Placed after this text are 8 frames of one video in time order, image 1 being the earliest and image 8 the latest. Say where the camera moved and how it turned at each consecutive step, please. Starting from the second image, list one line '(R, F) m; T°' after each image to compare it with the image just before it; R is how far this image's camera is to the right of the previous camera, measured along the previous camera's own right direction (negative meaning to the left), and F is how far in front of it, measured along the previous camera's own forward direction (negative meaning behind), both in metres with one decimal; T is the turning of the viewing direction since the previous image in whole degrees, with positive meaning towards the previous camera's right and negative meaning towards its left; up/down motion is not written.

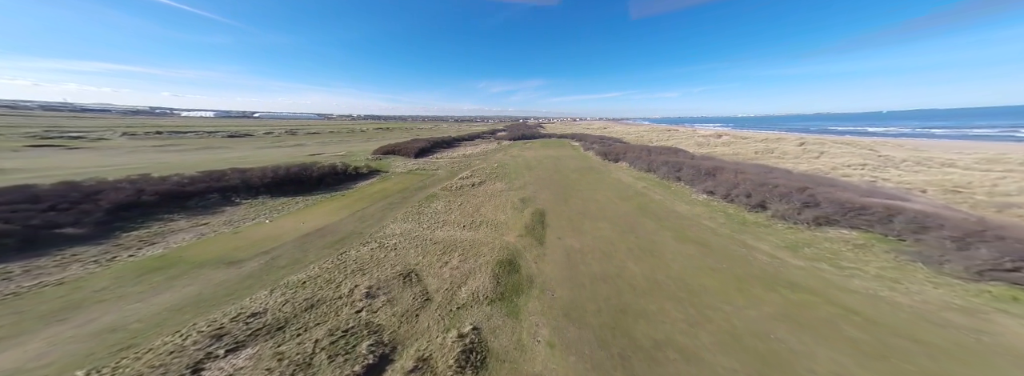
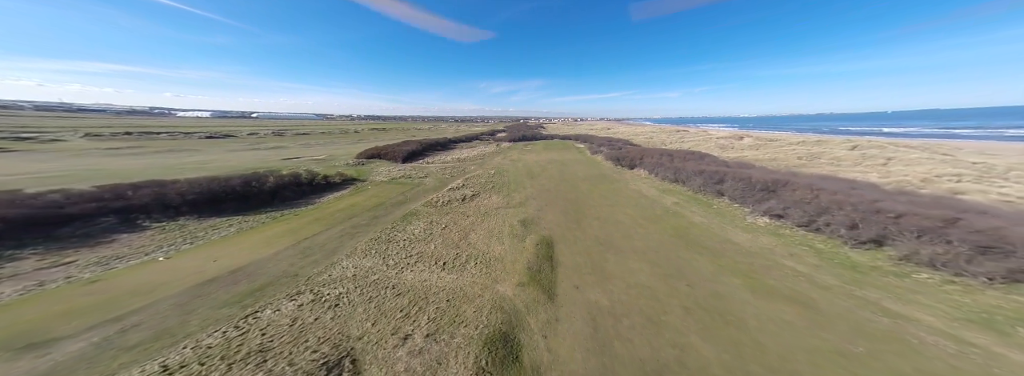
(+0.2, +4.2) m; 0°
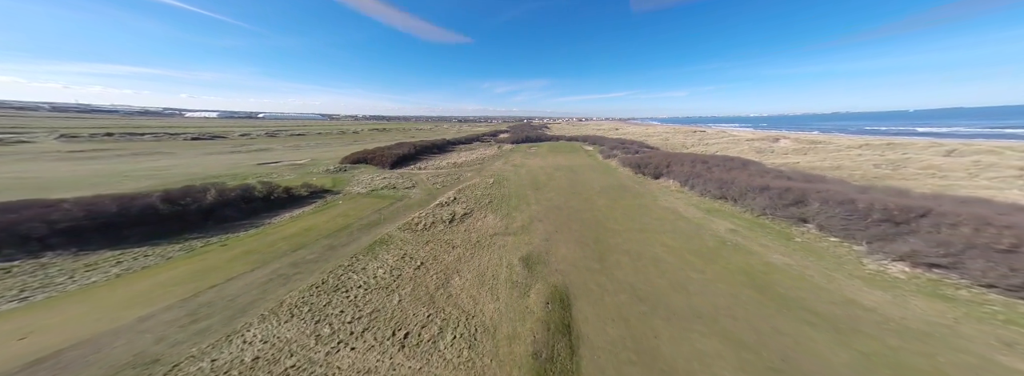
(+0.3, +4.1) m; -1°
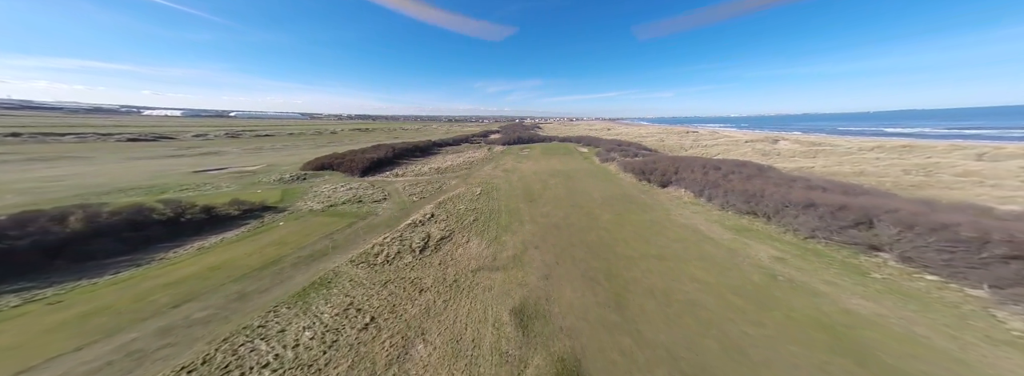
(+0.1, +3.1) m; +2°
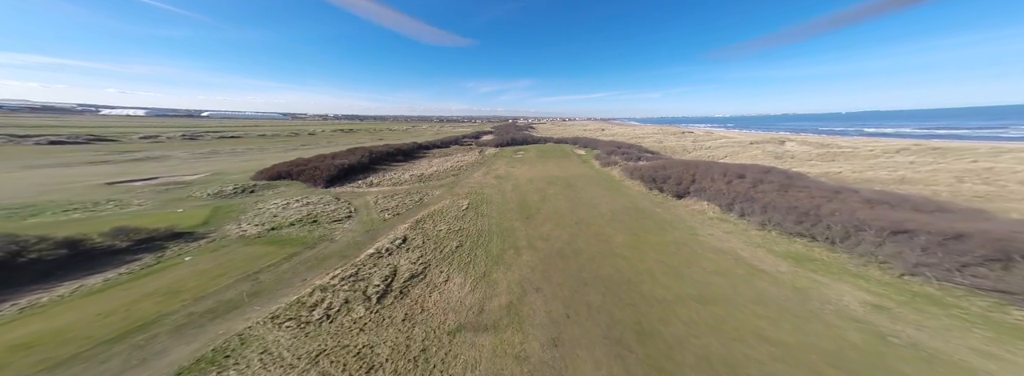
(0.0, +3.2) m; +2°
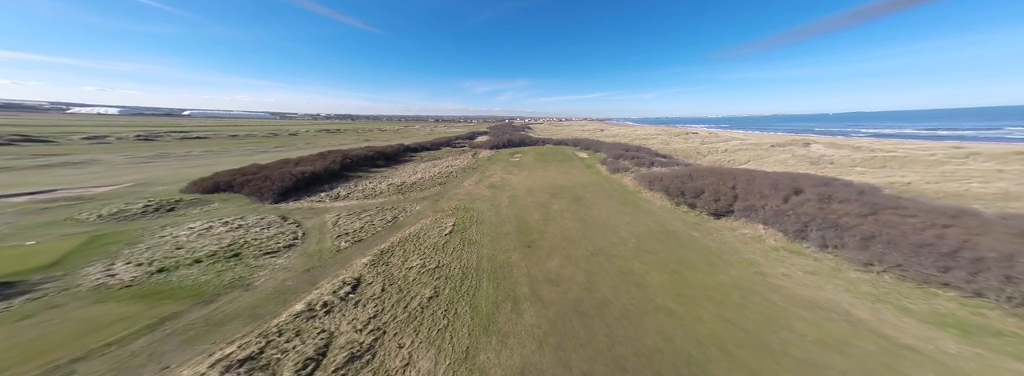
(0.0, +3.8) m; +1°
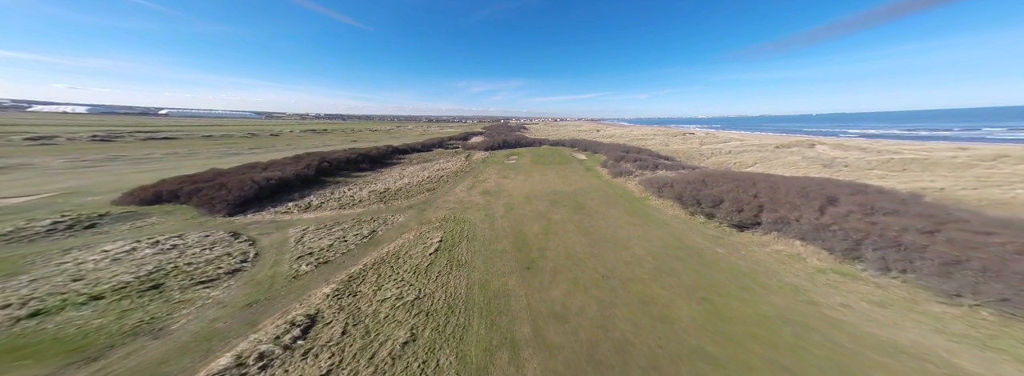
(-0.1, +2.0) m; +1°
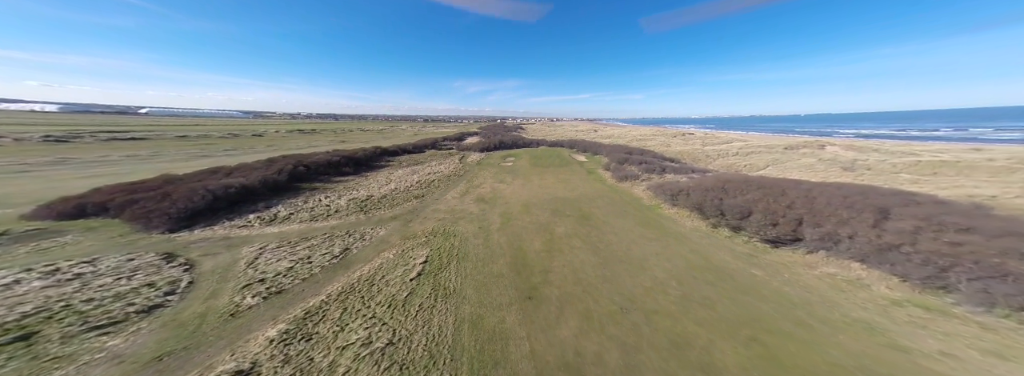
(-0.1, +2.0) m; +1°
